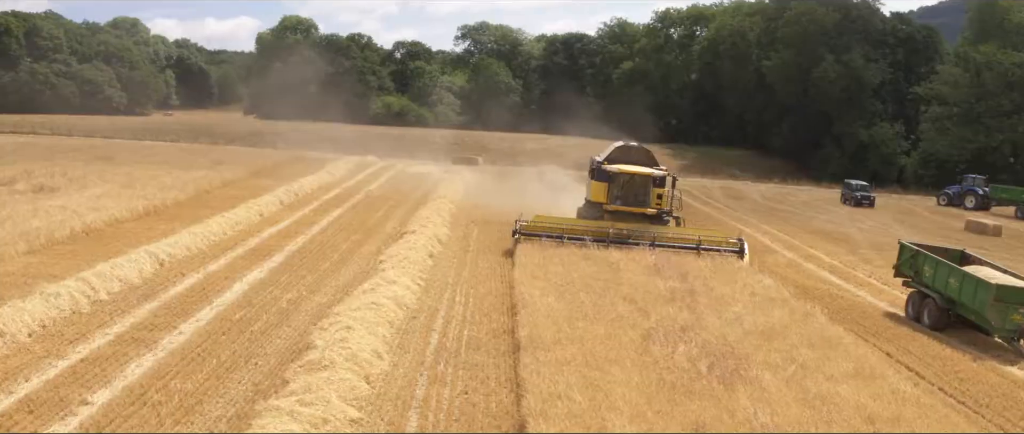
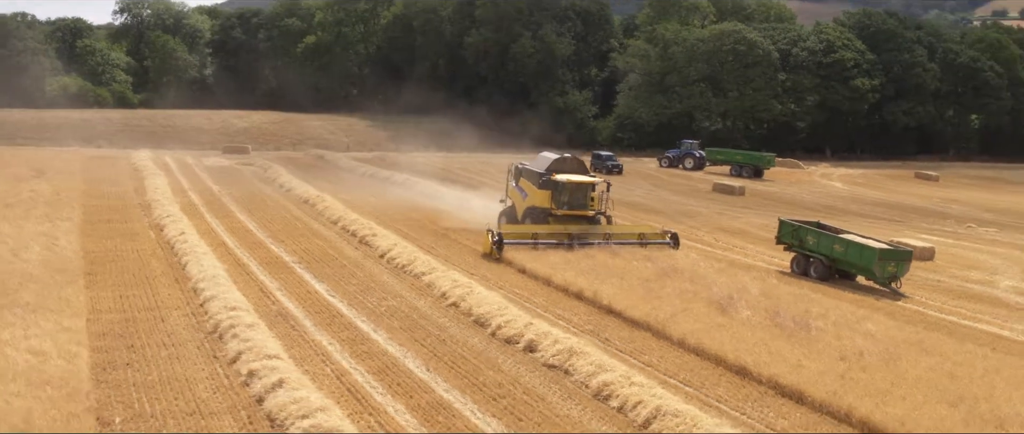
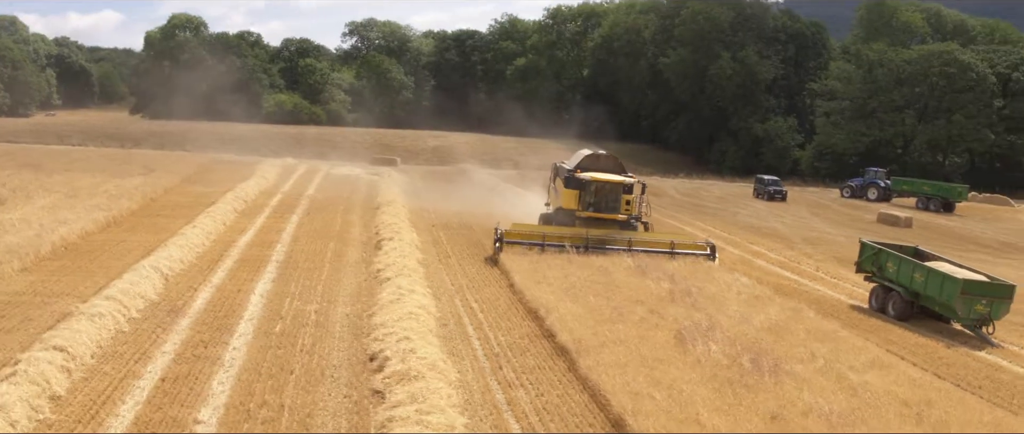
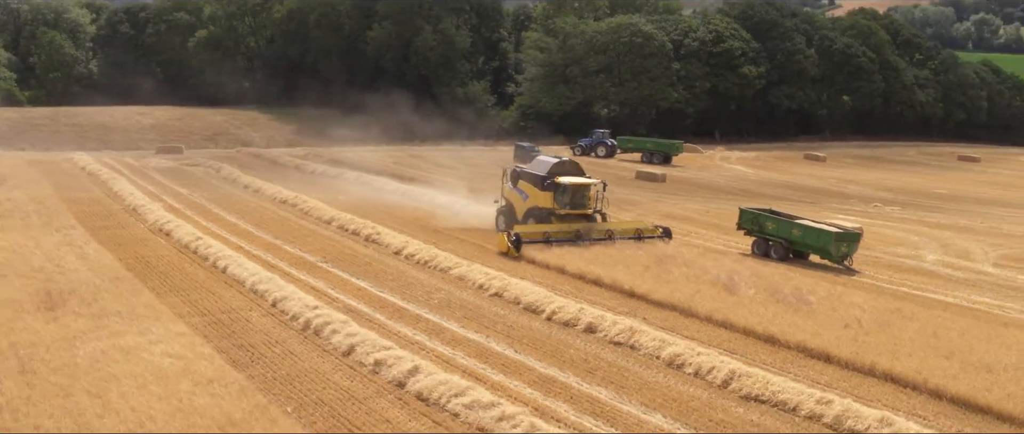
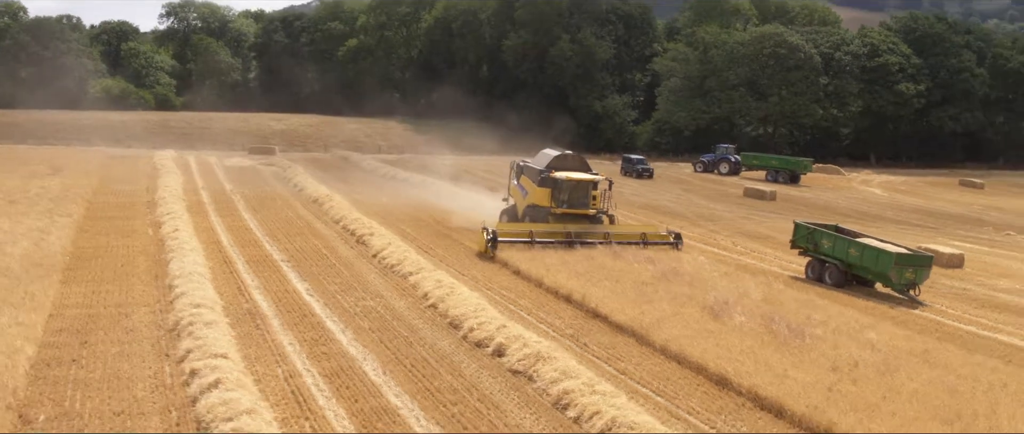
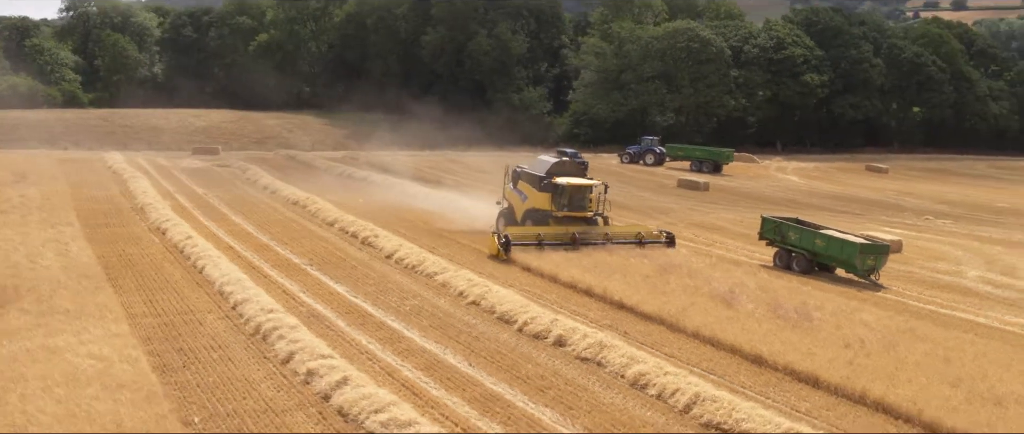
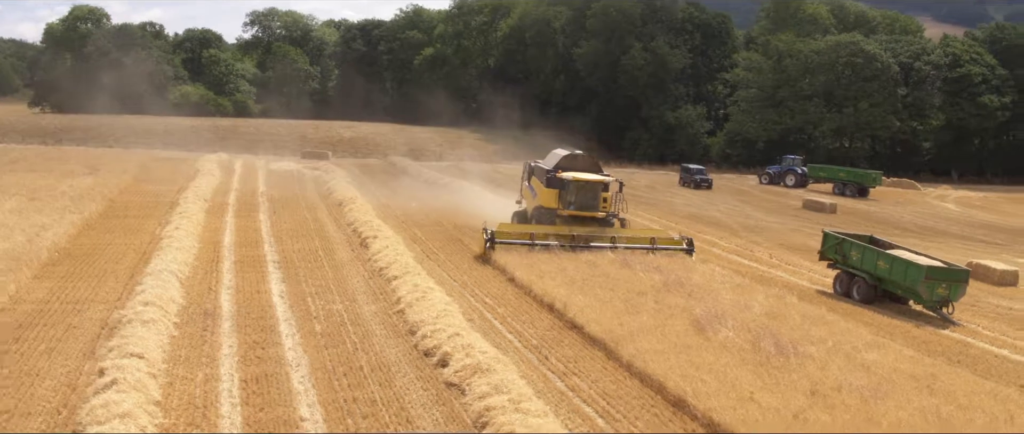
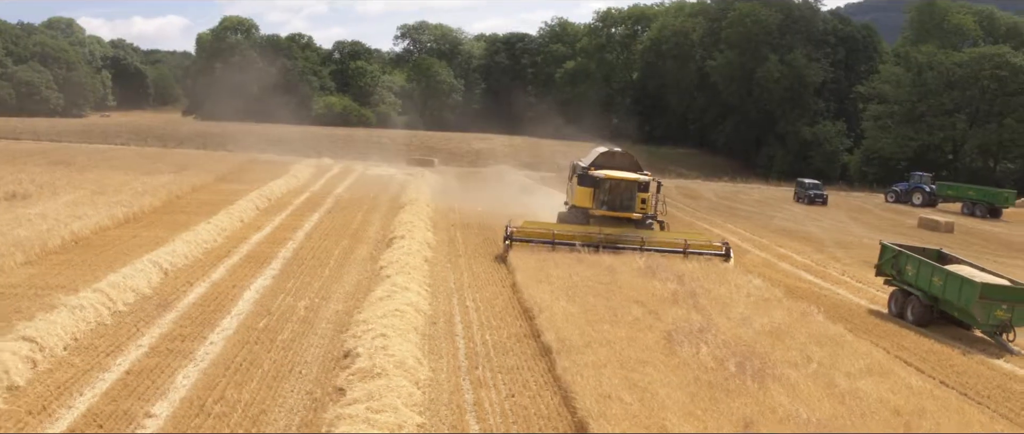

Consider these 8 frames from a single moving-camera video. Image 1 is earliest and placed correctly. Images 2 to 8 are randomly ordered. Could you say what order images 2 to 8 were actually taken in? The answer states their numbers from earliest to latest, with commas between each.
8, 3, 7, 5, 2, 6, 4
